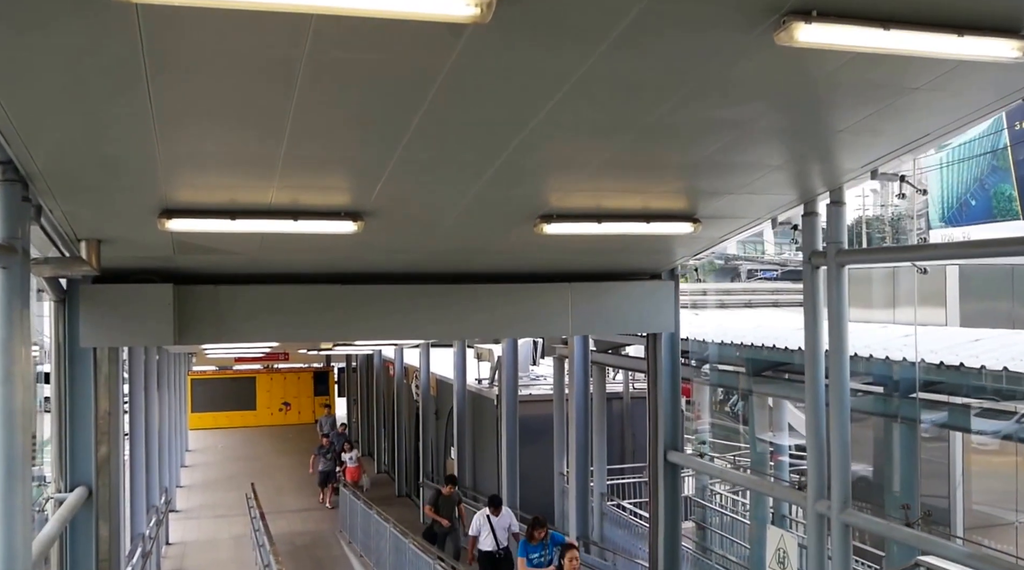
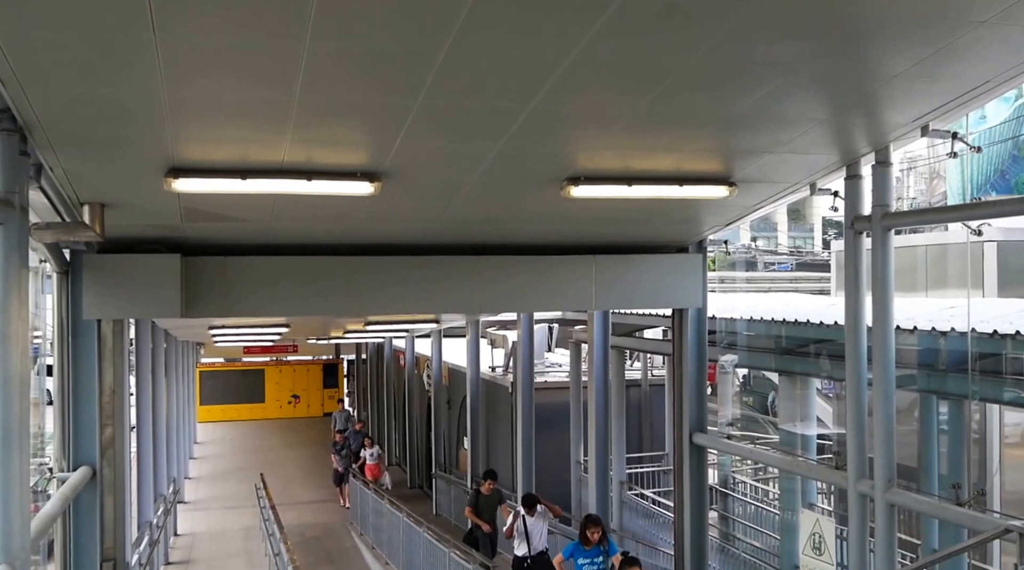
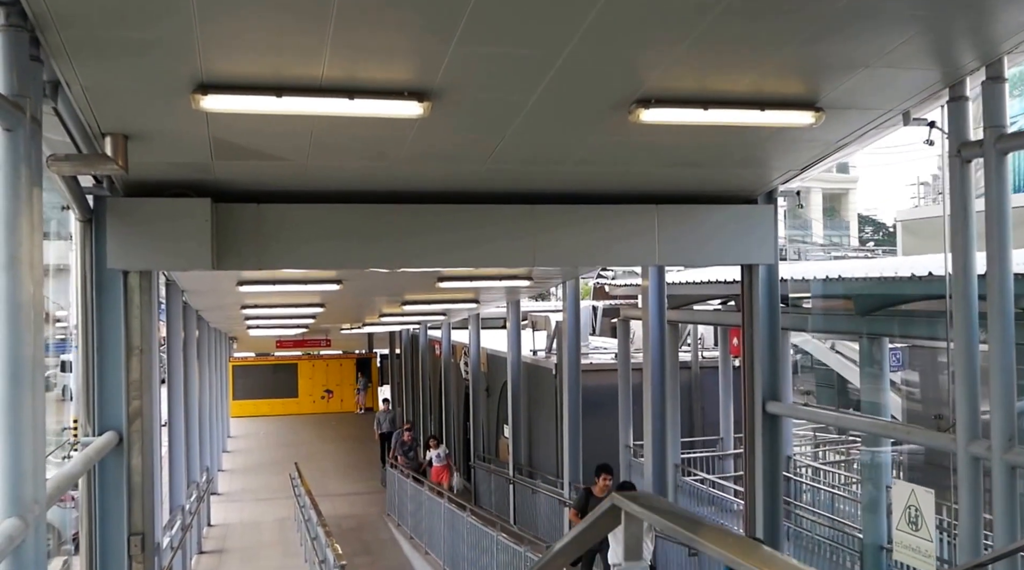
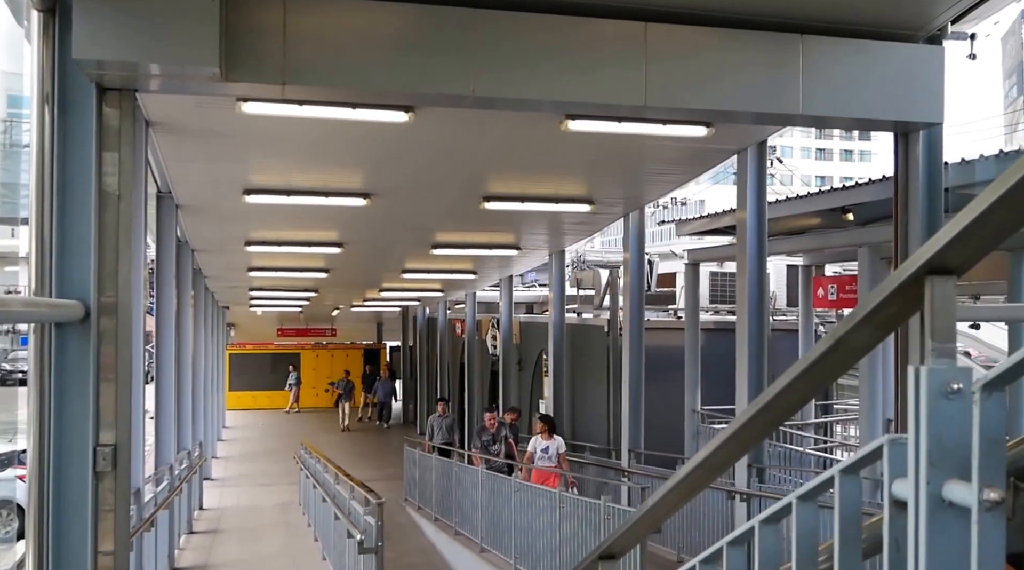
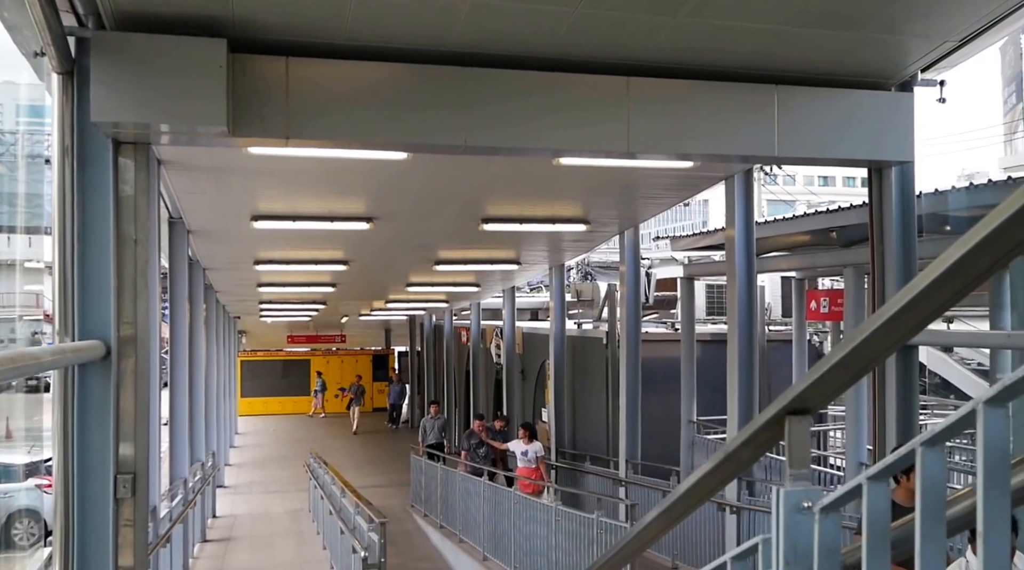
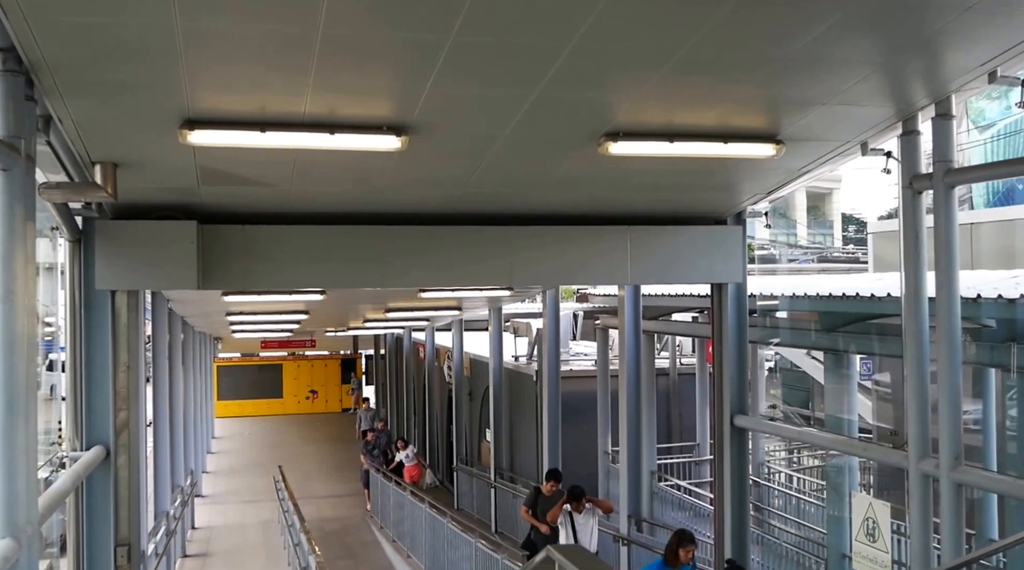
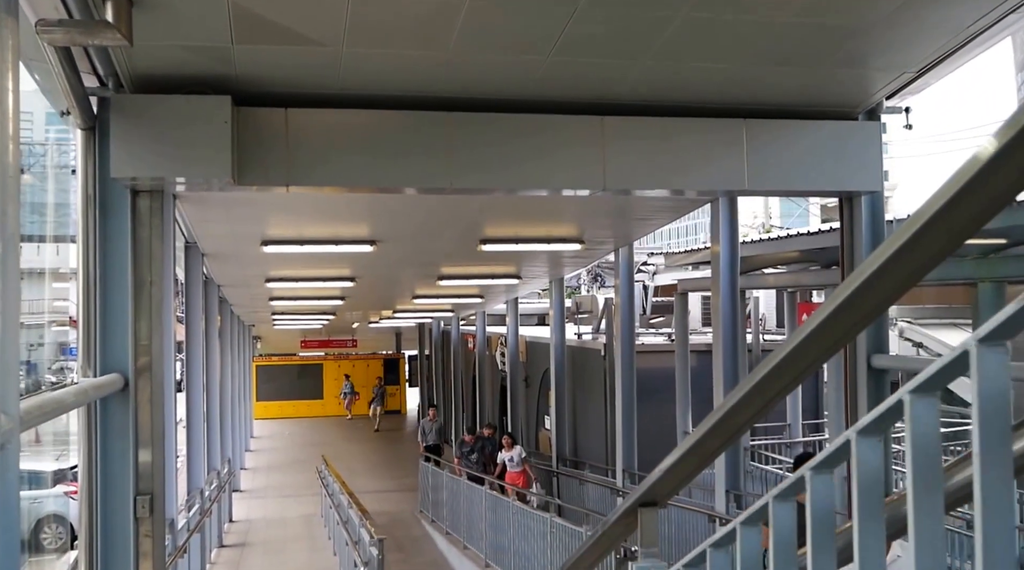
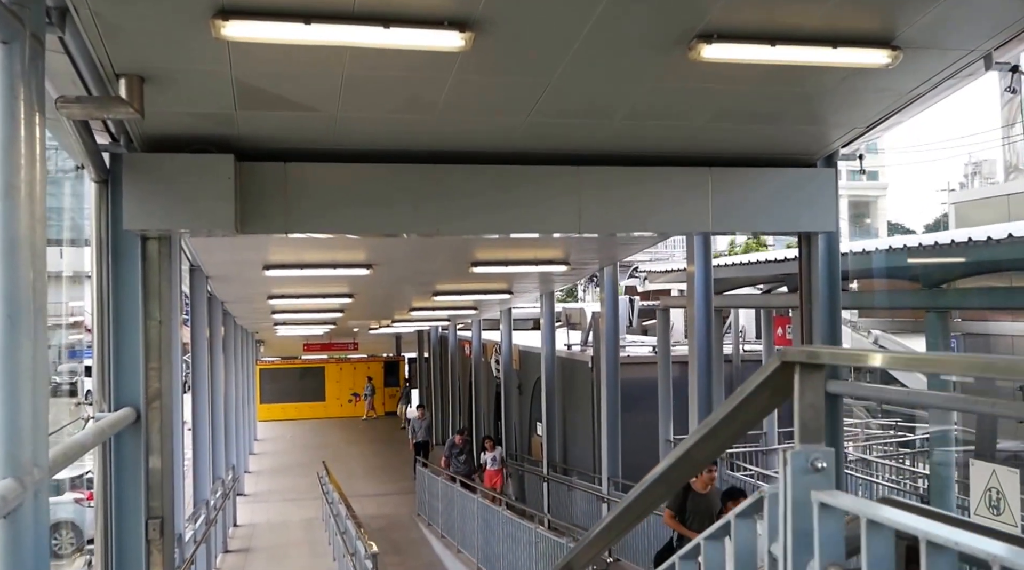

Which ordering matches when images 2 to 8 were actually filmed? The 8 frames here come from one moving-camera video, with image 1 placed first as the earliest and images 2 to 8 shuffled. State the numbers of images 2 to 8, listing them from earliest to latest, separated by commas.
2, 6, 3, 8, 7, 5, 4
